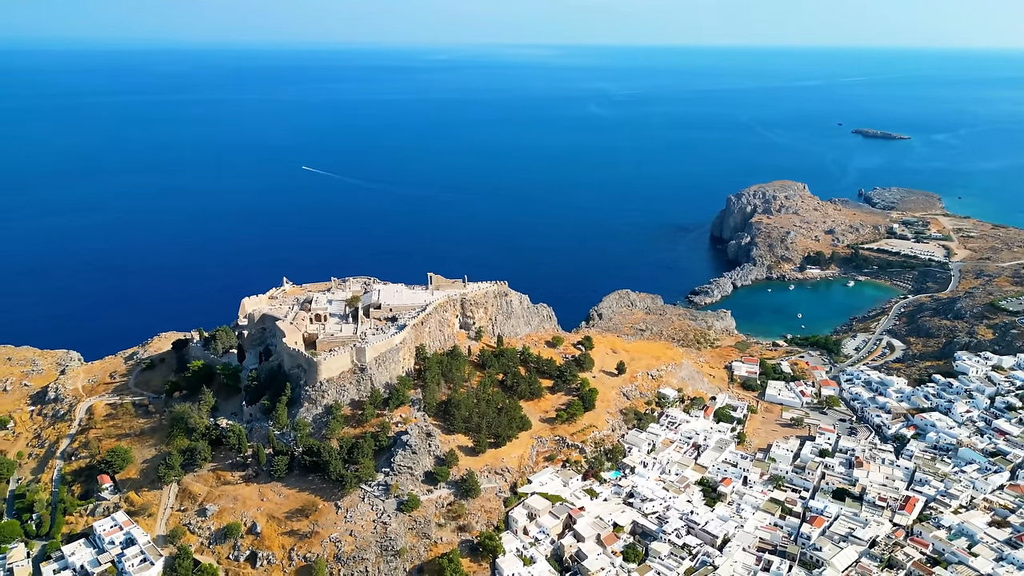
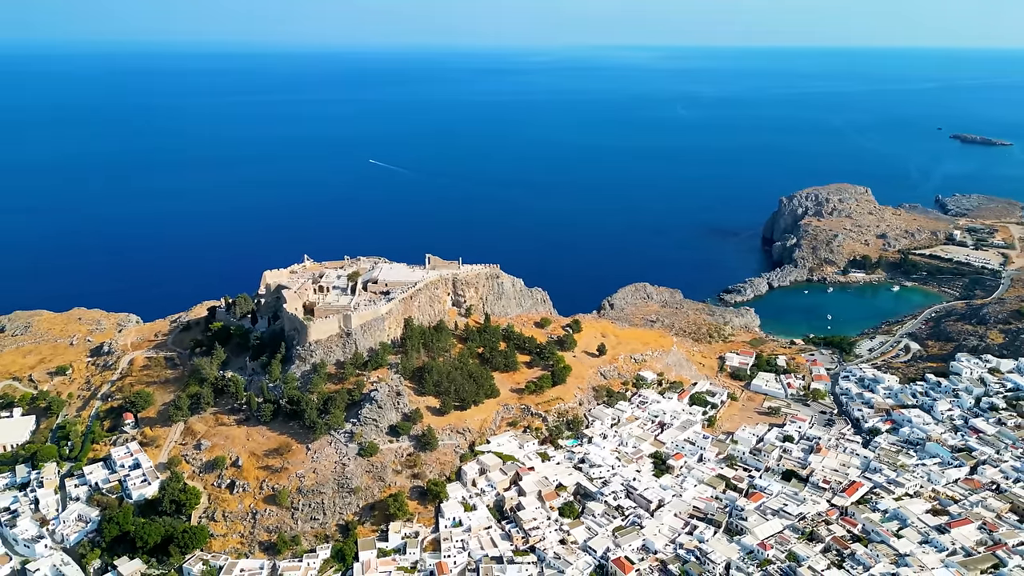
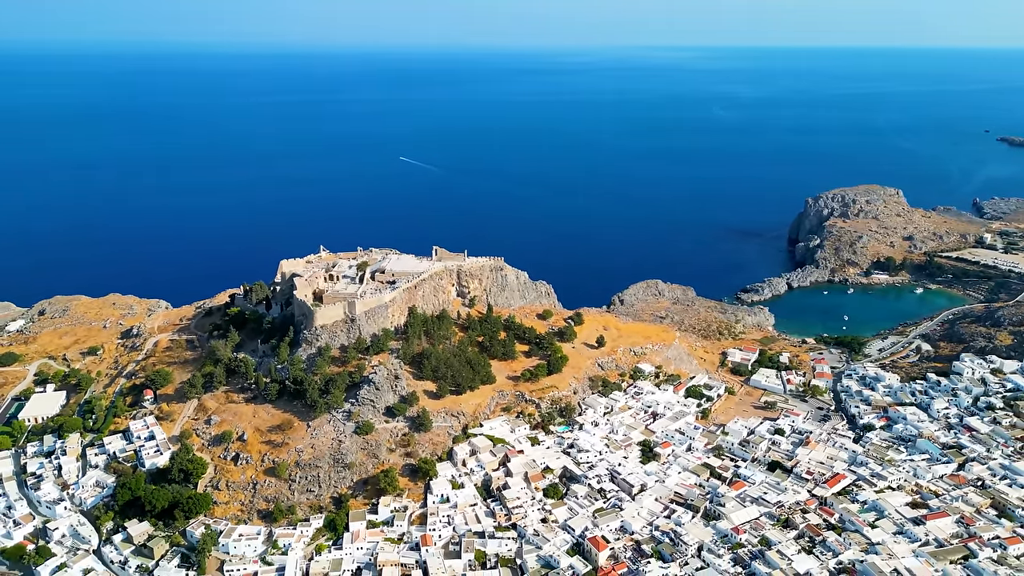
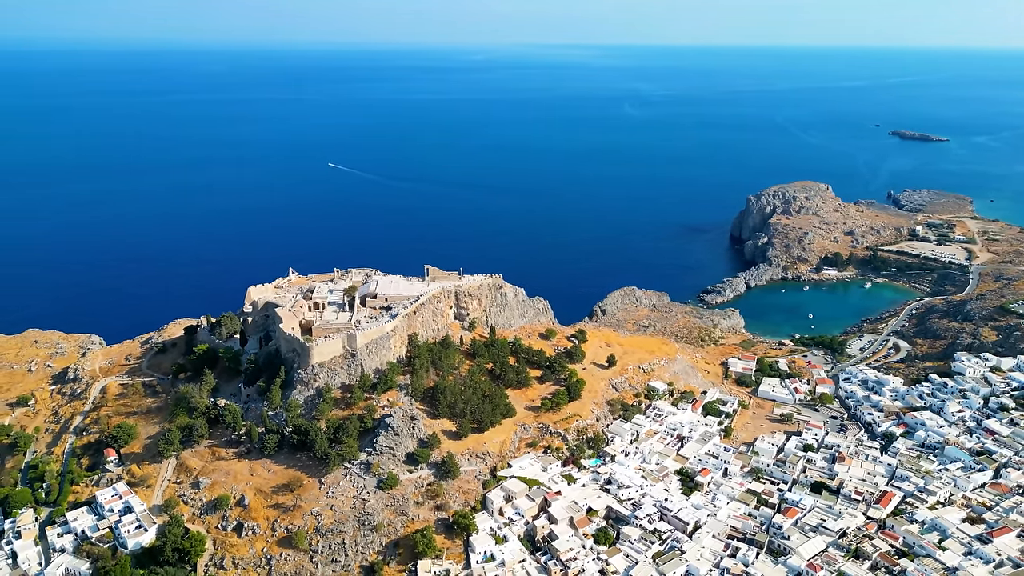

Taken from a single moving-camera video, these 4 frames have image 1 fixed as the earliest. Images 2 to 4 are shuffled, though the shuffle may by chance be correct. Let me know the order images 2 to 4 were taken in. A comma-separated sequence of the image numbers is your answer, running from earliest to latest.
4, 2, 3
